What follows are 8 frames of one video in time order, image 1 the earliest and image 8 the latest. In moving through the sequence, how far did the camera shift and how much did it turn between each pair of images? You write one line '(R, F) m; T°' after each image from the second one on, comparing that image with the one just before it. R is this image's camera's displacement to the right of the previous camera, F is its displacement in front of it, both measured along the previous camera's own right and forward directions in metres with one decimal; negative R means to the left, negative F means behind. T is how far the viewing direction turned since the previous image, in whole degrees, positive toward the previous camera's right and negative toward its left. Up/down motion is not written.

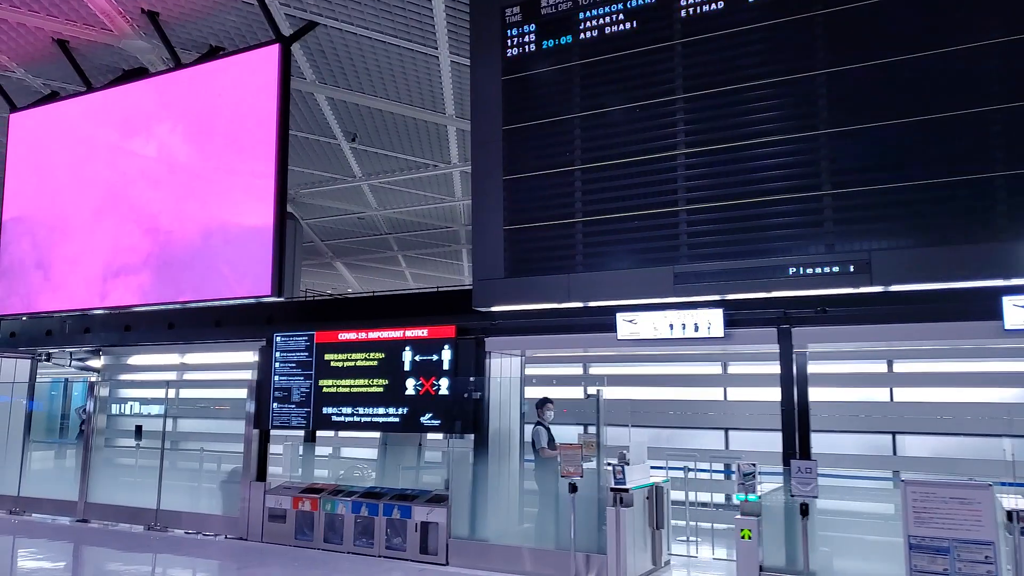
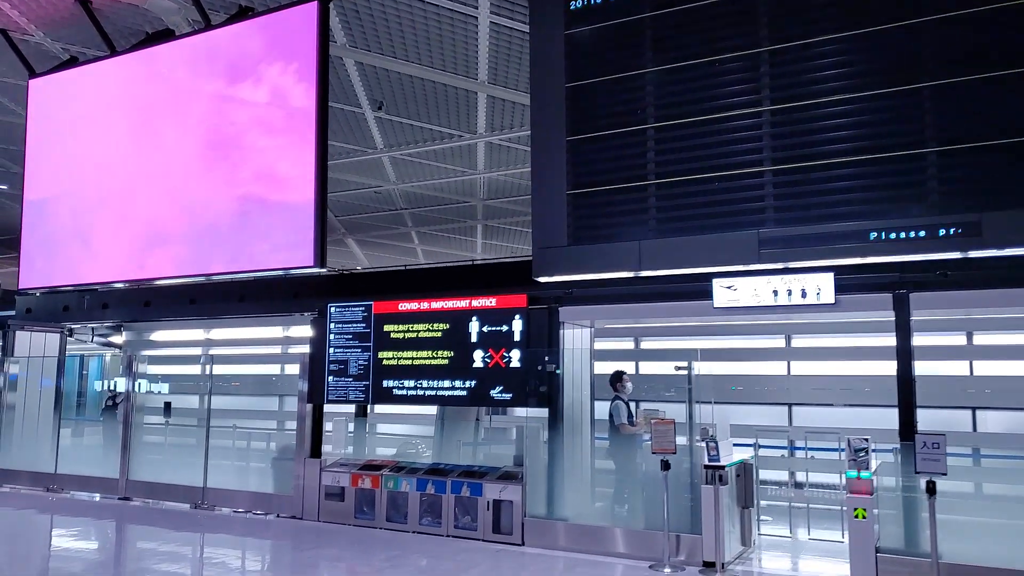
(-0.5, +0.3) m; 0°
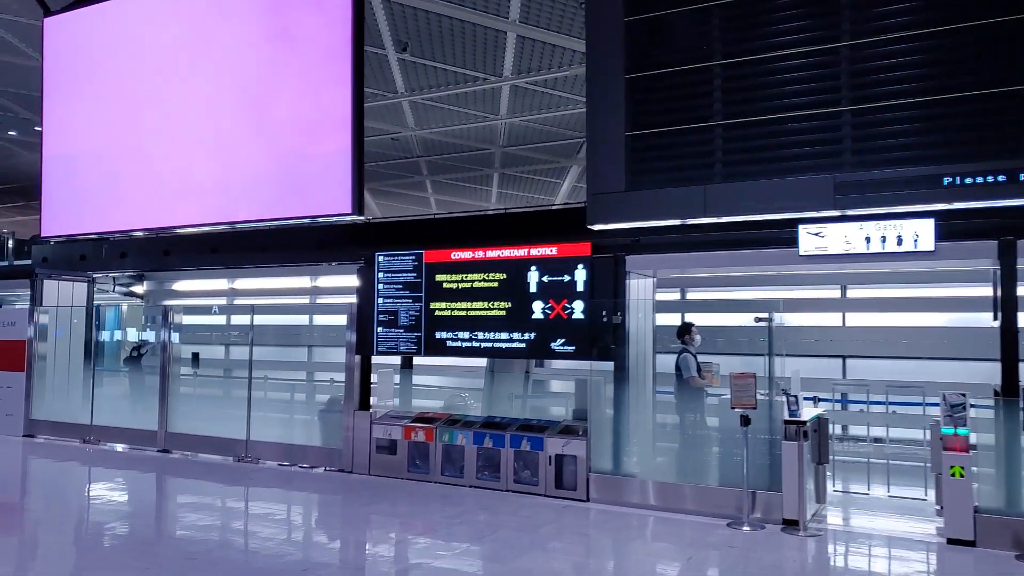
(-0.4, +0.2) m; 0°
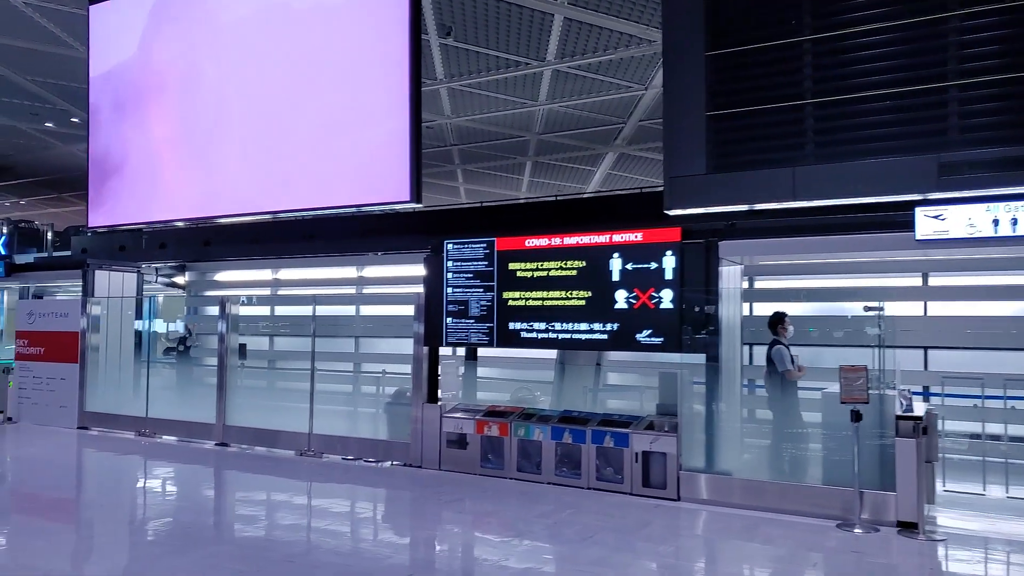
(-0.4, +0.2) m; -1°
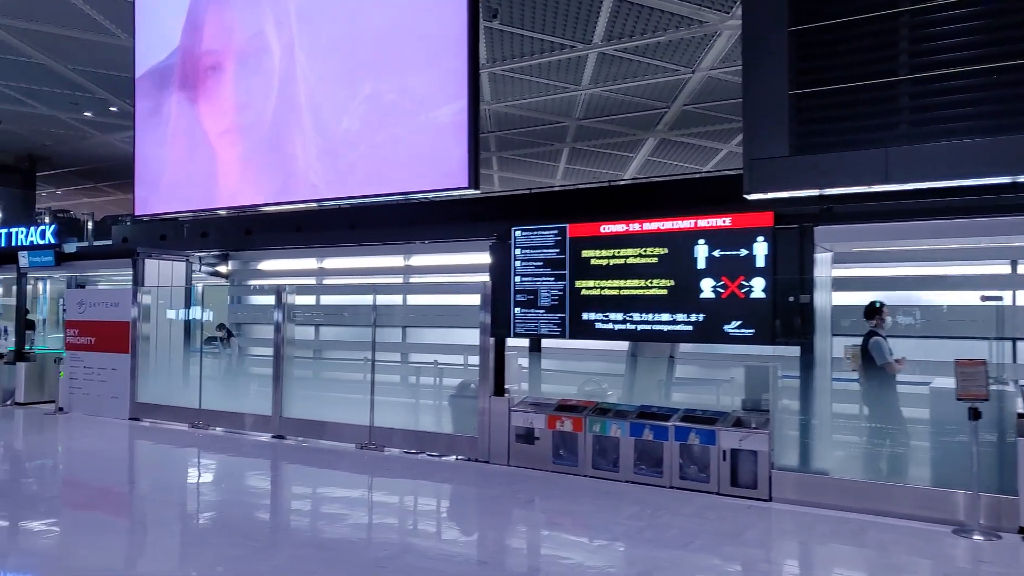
(-0.3, +0.2) m; -2°
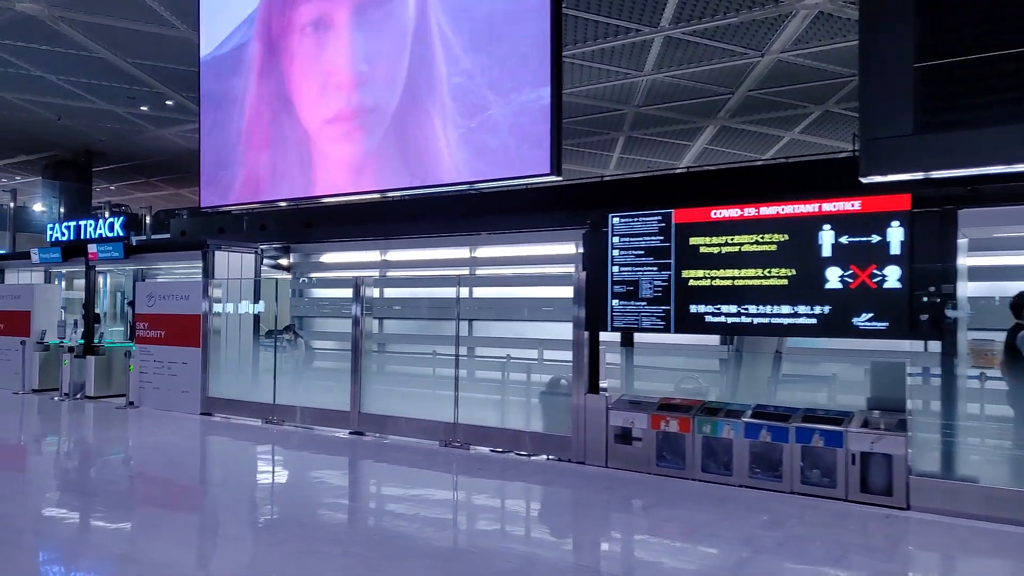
(-0.4, +0.2) m; -3°
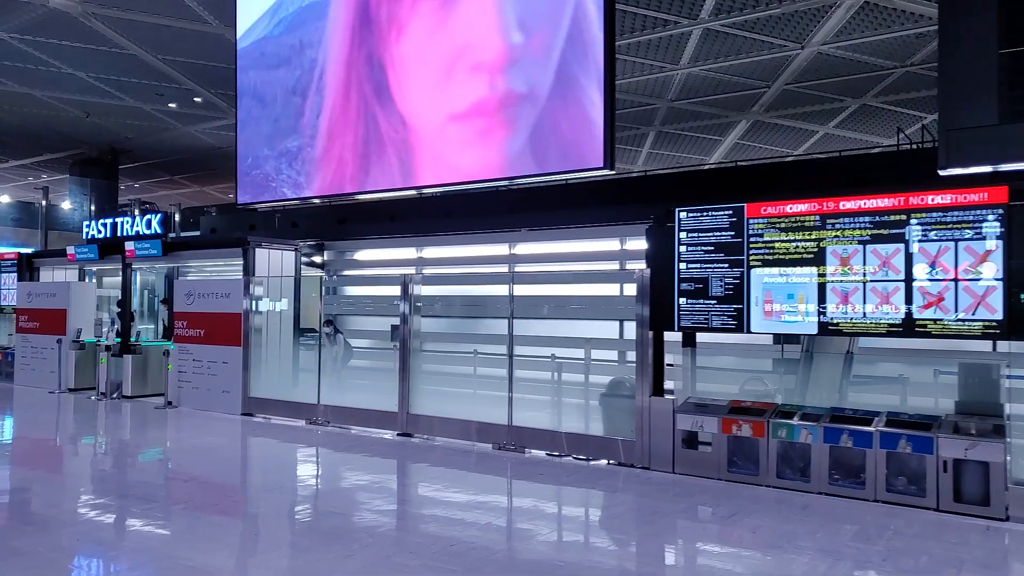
(-0.3, +0.2) m; -1°
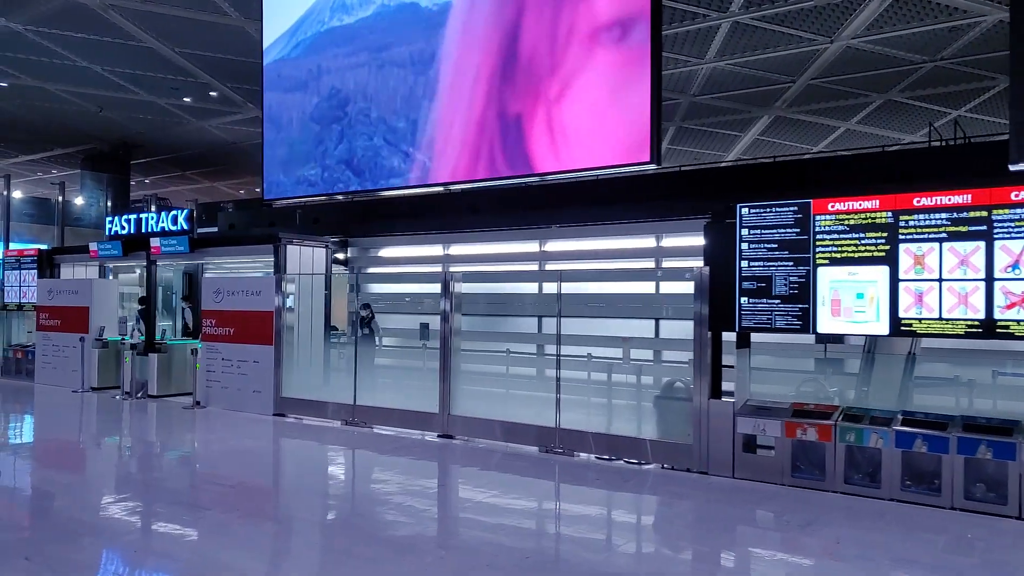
(-0.3, +0.1) m; 0°
